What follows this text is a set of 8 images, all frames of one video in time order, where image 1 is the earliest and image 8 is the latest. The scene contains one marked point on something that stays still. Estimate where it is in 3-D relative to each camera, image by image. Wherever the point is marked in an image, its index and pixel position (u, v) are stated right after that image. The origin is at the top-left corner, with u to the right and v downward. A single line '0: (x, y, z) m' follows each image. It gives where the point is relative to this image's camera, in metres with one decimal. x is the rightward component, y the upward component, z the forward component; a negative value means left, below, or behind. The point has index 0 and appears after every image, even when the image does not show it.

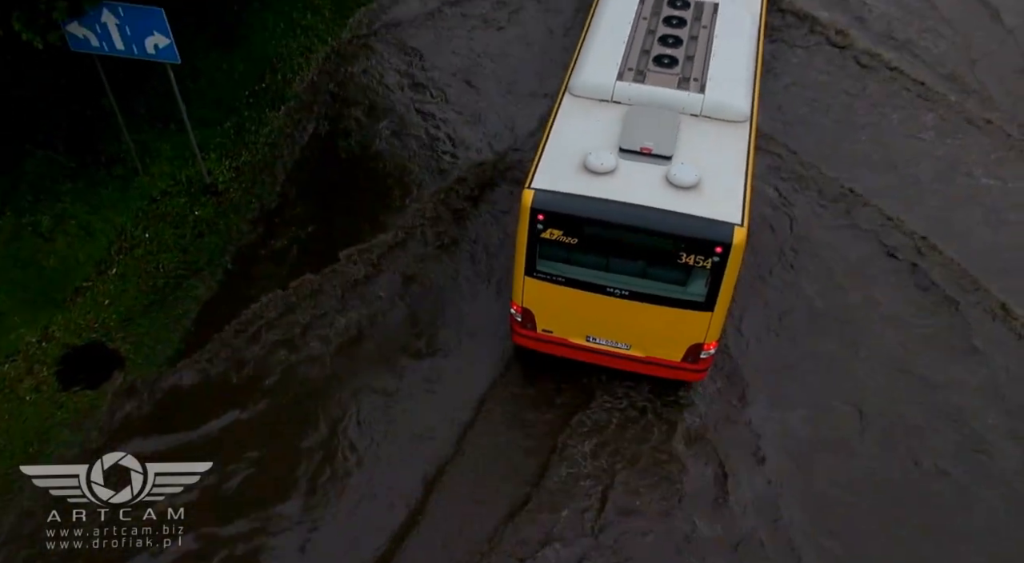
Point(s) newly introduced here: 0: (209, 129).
0: (-3.9, +2.0, +10.7) m
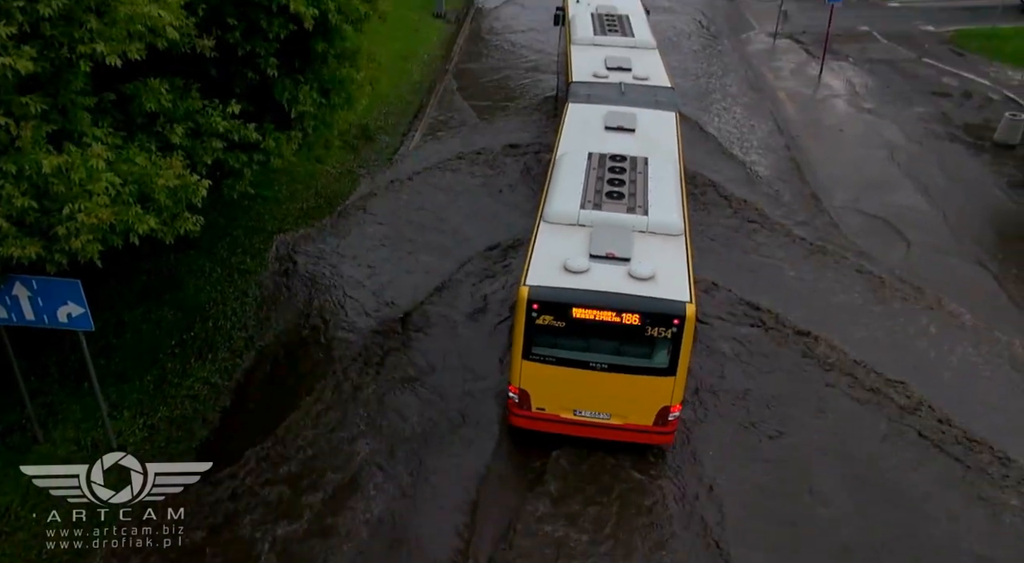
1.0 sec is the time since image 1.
0: (-4.6, -1.2, +9.8) m
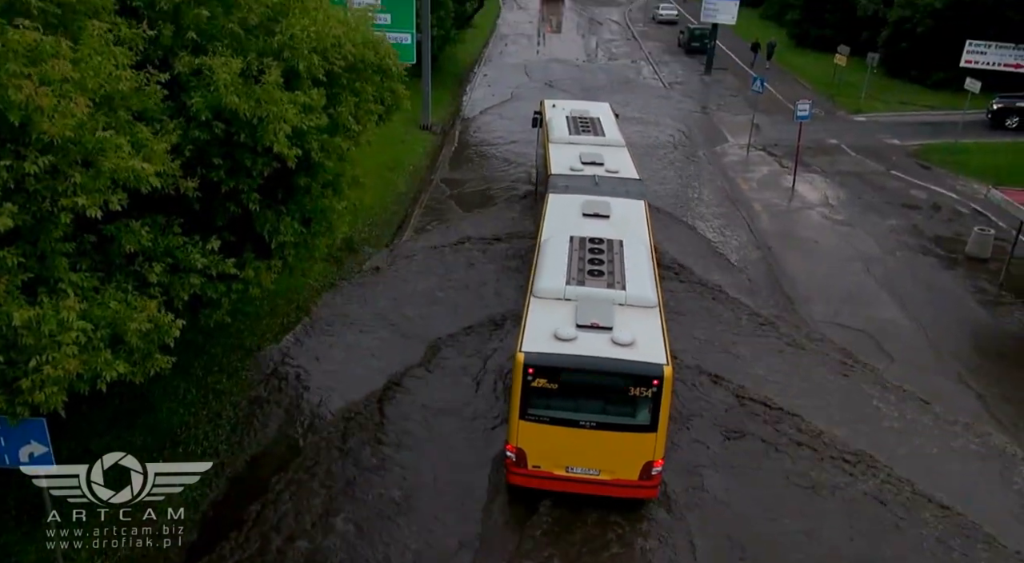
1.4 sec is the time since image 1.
0: (-4.8, -2.7, +9.4) m
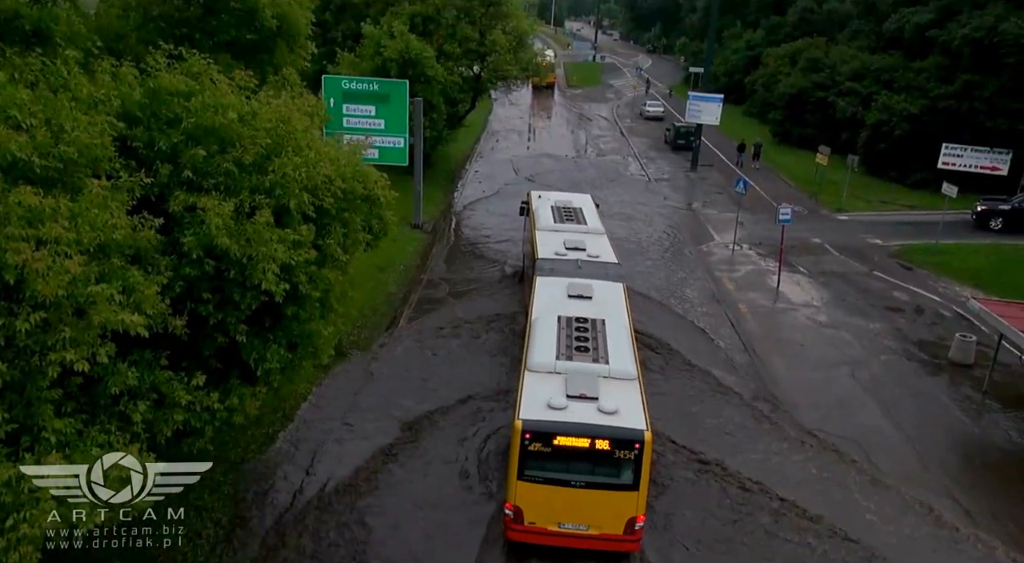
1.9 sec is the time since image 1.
0: (-5.0, -4.0, +9.1) m
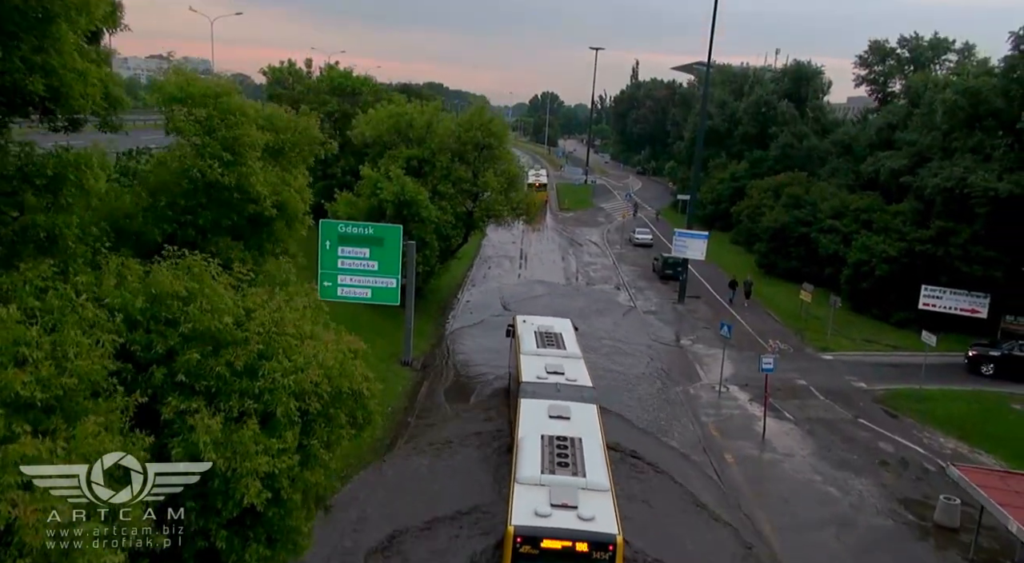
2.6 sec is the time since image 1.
0: (-5.2, -6.0, +8.7) m
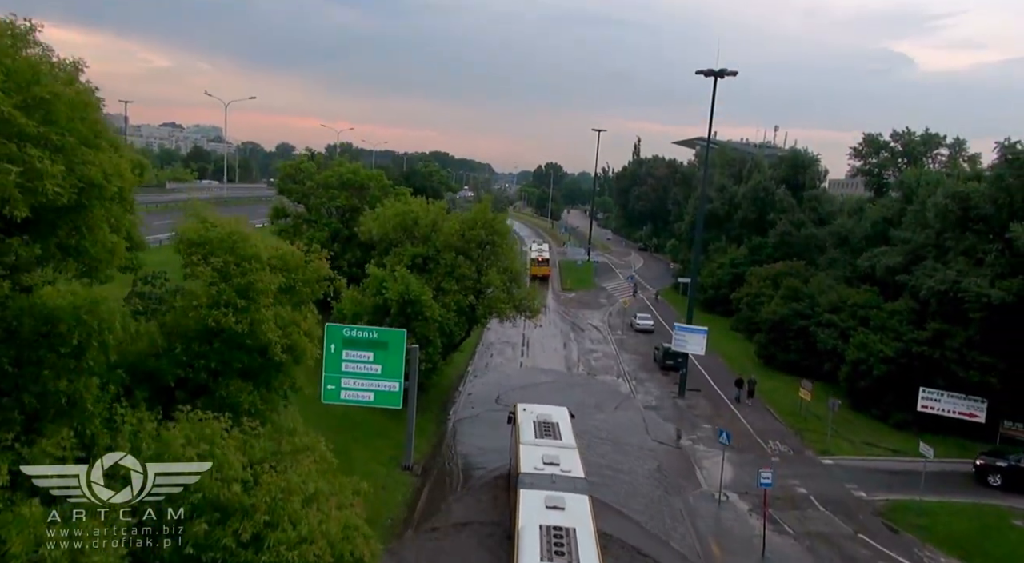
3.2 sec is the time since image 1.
0: (-5.3, -7.7, +8.6) m
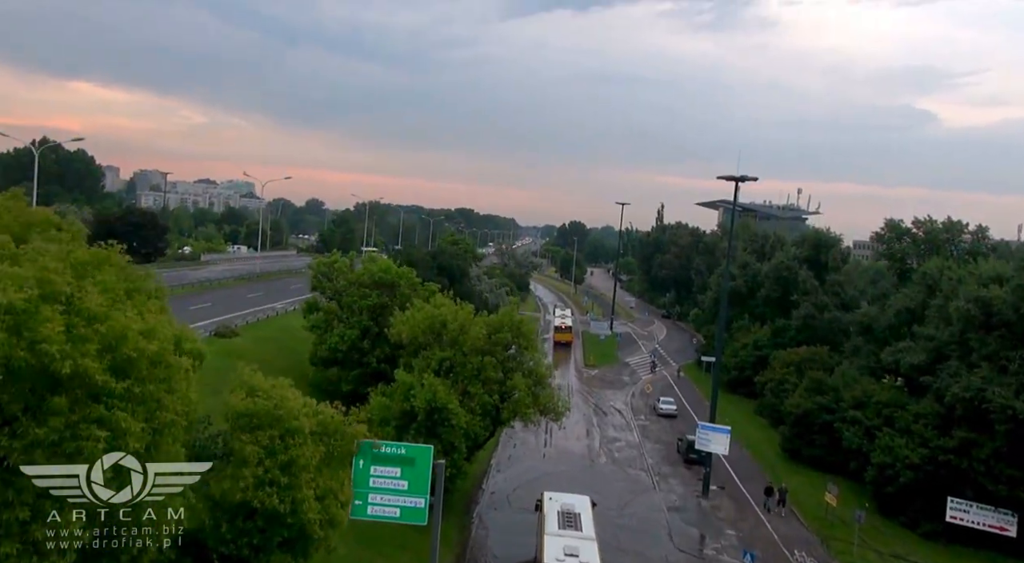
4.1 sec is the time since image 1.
0: (-5.1, -10.1, +8.7) m
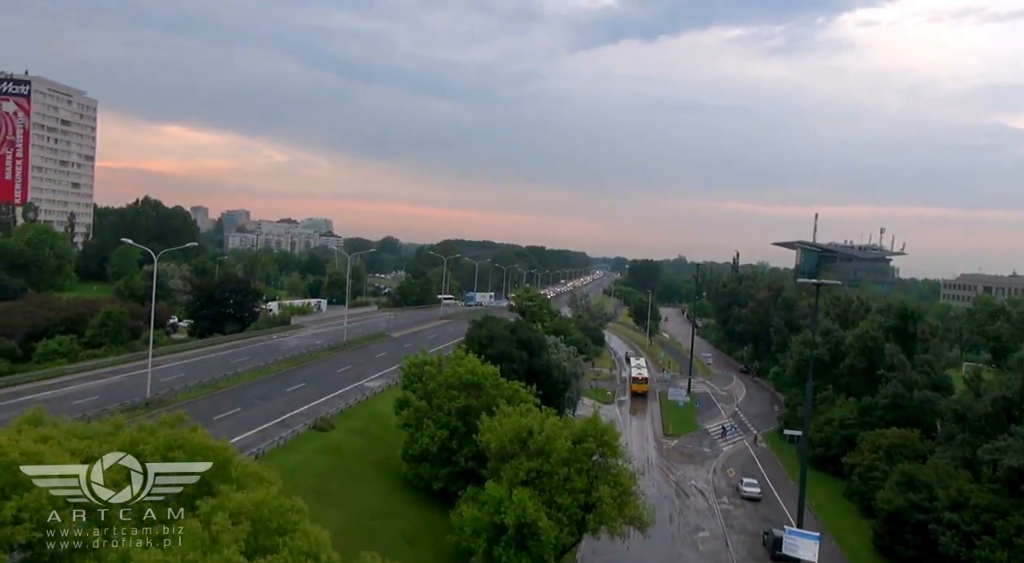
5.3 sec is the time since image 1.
0: (-3.7, -13.4, +9.5) m
